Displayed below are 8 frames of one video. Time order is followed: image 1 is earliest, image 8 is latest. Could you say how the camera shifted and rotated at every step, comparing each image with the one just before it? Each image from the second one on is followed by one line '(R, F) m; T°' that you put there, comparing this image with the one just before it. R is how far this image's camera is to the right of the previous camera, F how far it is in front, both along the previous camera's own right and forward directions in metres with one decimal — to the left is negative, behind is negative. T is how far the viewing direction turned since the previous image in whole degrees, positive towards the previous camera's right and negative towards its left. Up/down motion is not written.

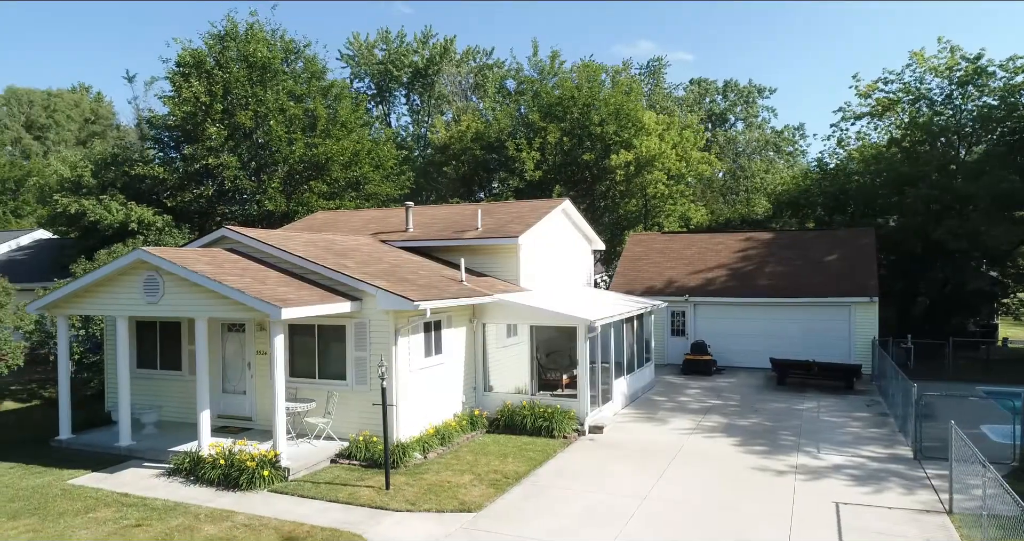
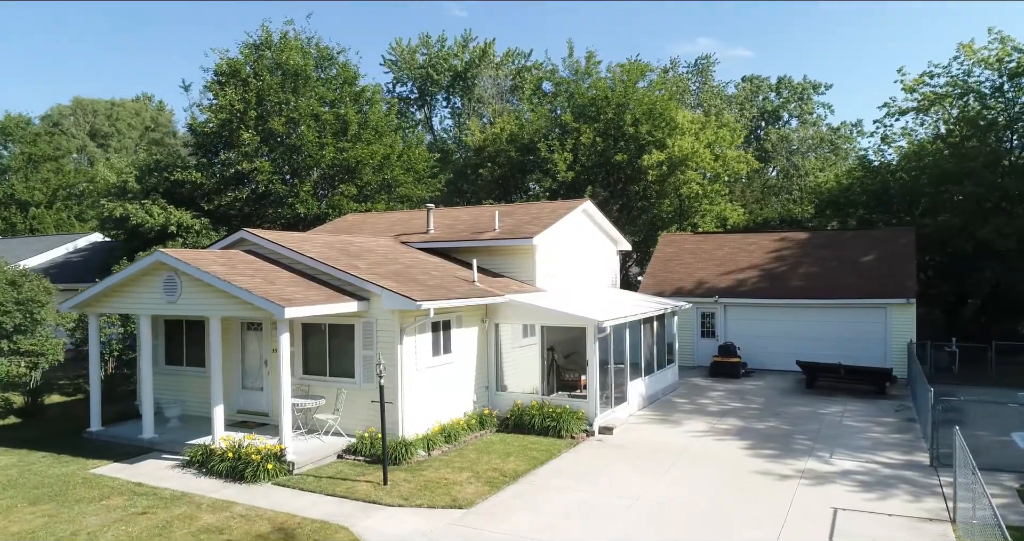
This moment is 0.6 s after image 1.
(+0.9, -0.1) m; -4°
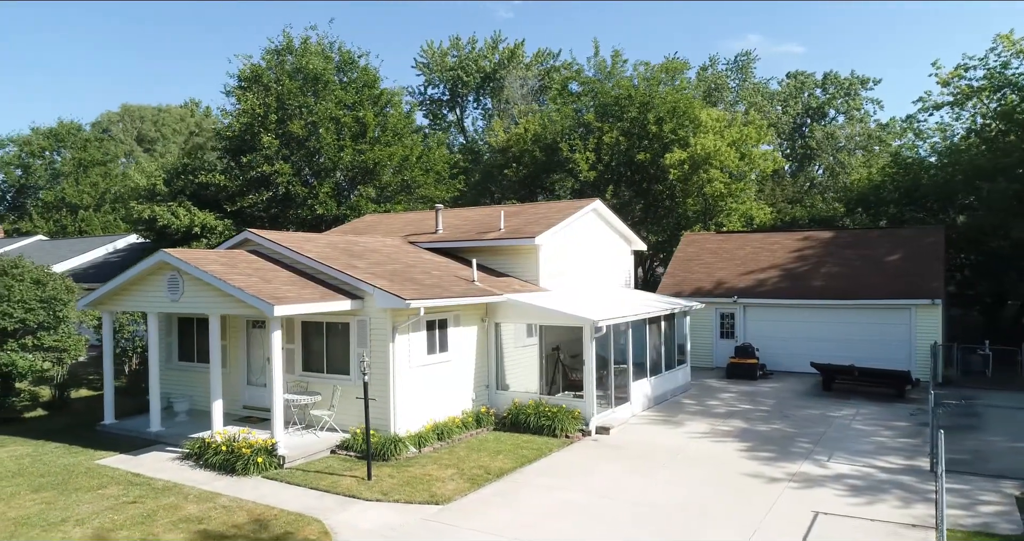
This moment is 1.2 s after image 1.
(+1.0, 0.0) m; -4°
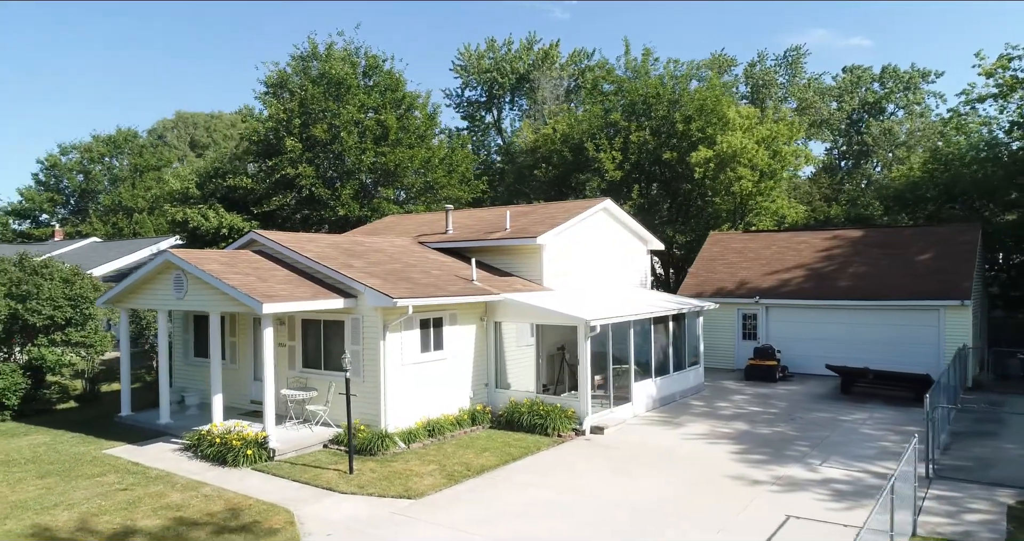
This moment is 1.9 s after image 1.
(+1.2, 0.0) m; -4°
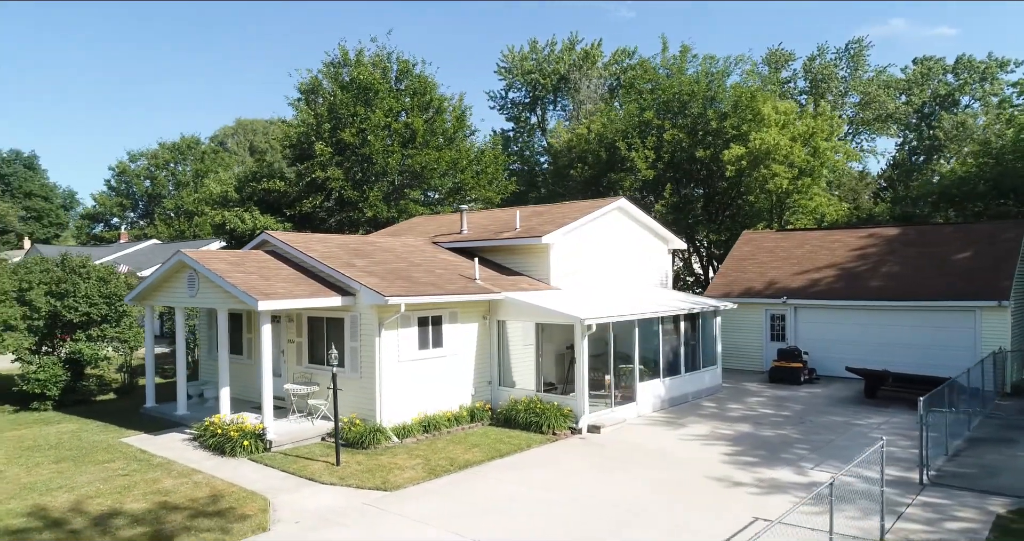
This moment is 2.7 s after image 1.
(+1.3, -0.1) m; -5°
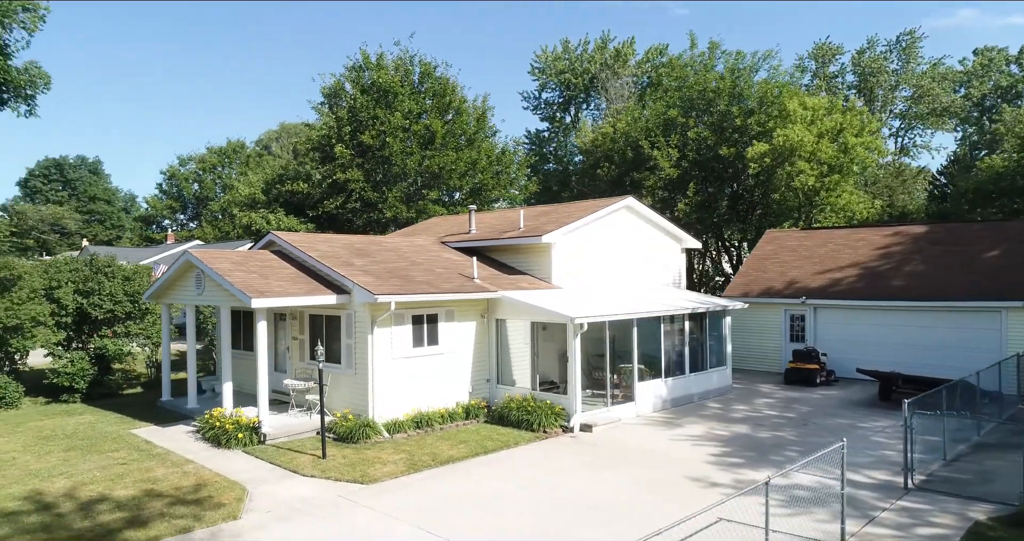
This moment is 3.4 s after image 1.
(+1.2, -0.1) m; -4°
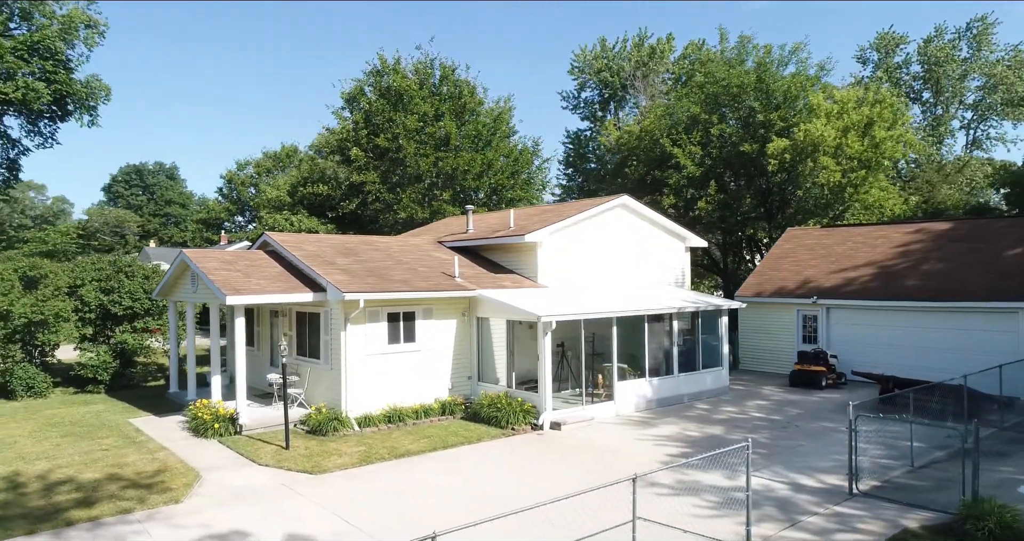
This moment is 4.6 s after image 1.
(+2.0, -0.1) m; -5°
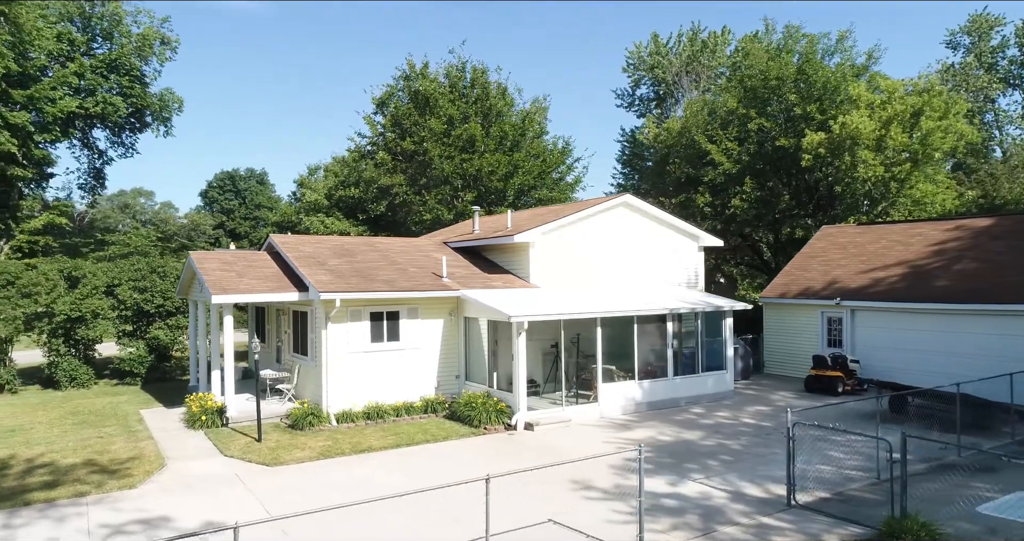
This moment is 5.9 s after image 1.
(+2.3, 0.0) m; -7°
